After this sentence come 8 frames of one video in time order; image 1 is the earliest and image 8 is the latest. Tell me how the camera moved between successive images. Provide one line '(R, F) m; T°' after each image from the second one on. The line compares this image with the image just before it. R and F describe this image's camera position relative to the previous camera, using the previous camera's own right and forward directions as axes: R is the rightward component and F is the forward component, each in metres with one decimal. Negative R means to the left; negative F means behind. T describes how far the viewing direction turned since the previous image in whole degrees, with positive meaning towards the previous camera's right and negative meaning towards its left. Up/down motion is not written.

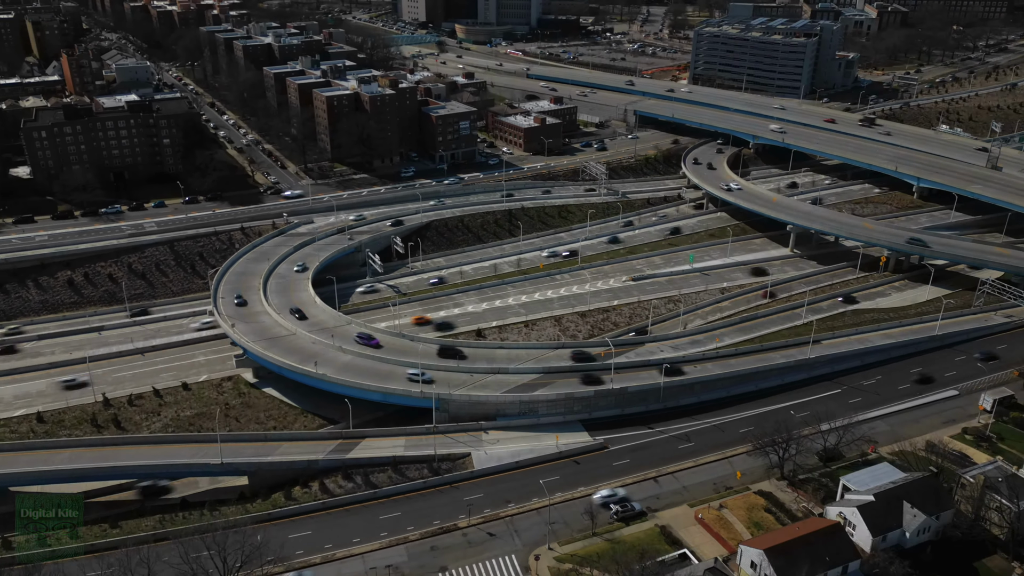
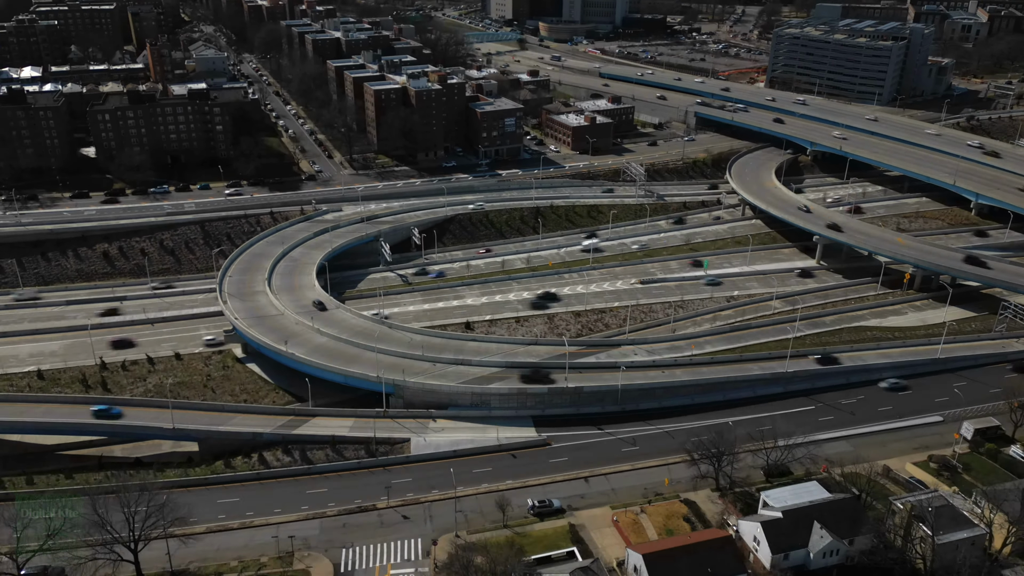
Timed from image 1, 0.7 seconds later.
(+7.5, -0.2) m; -7°
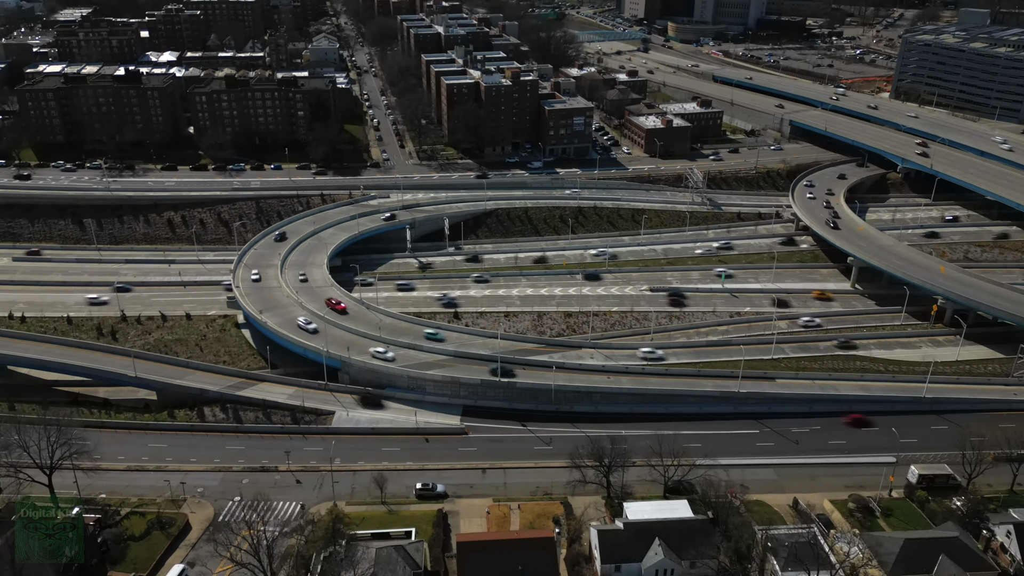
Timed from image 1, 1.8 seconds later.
(+11.6, 0.0) m; -11°
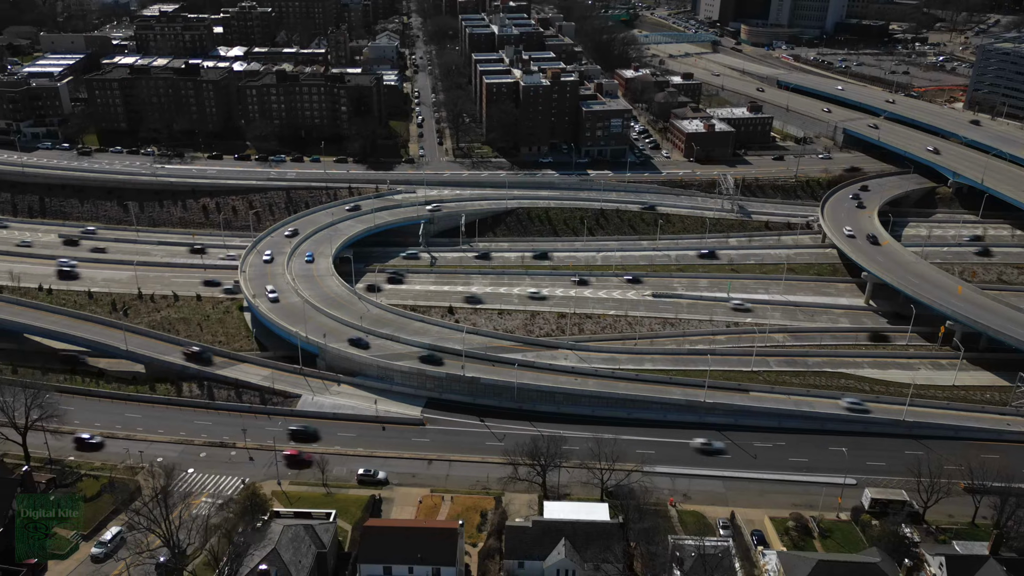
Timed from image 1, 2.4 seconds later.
(+6.5, -0.2) m; -6°
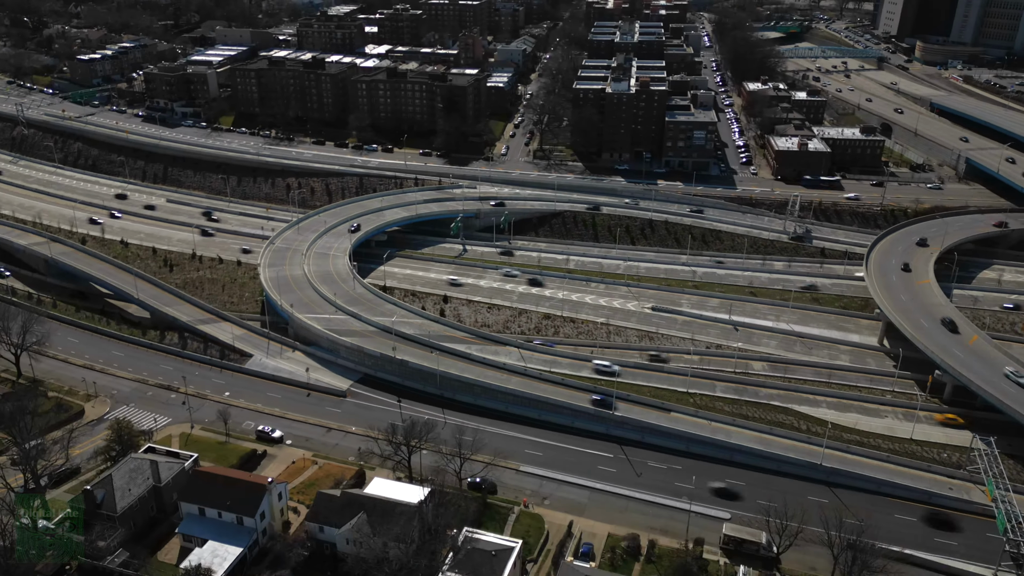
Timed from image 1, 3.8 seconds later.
(+14.7, +0.3) m; -14°
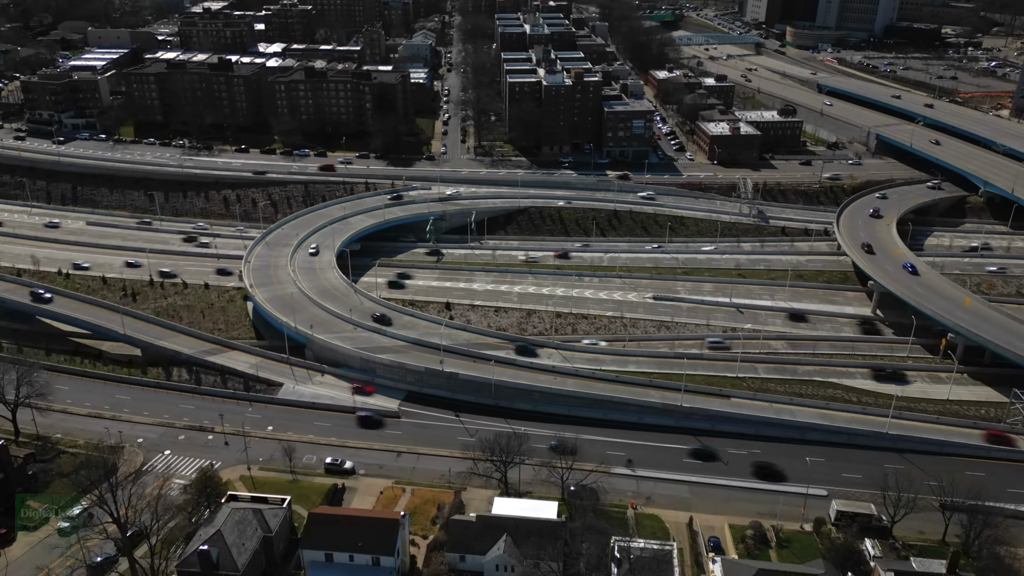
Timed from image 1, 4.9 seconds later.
(-10.5, +2.2) m; +10°
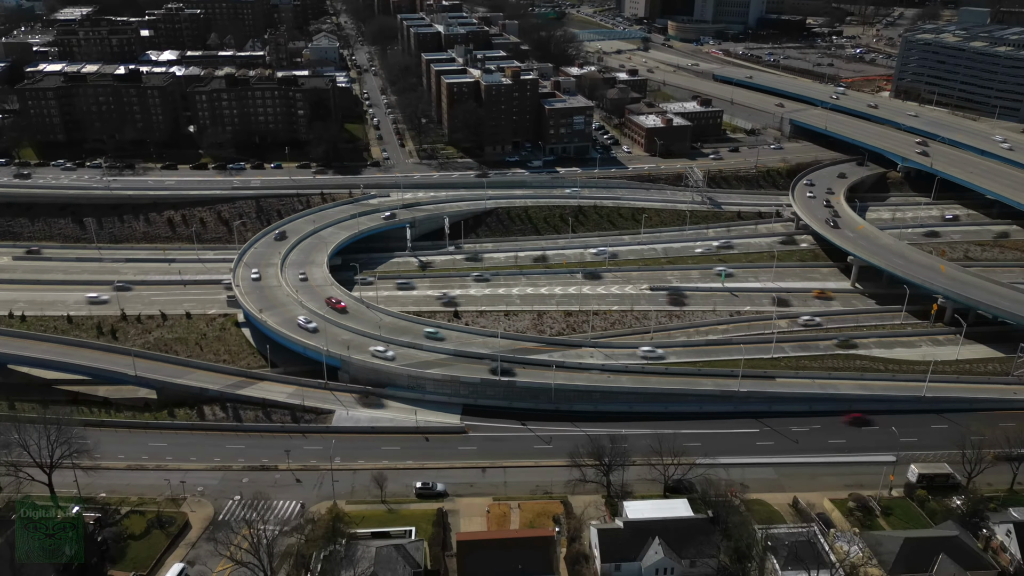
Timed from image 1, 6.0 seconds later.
(-10.2, +1.7) m; +10°
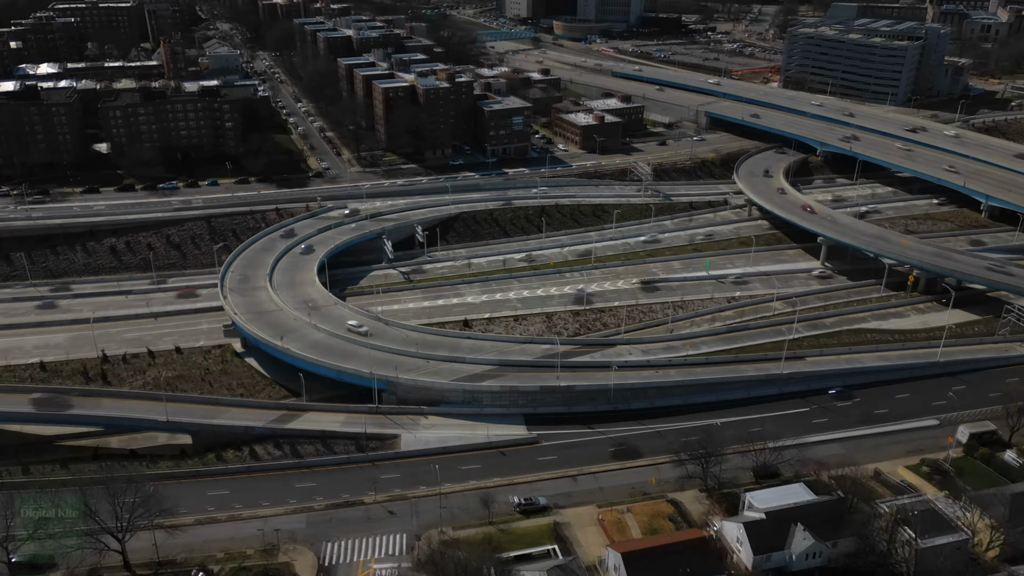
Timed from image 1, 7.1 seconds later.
(-10.0, +1.9) m; +10°
